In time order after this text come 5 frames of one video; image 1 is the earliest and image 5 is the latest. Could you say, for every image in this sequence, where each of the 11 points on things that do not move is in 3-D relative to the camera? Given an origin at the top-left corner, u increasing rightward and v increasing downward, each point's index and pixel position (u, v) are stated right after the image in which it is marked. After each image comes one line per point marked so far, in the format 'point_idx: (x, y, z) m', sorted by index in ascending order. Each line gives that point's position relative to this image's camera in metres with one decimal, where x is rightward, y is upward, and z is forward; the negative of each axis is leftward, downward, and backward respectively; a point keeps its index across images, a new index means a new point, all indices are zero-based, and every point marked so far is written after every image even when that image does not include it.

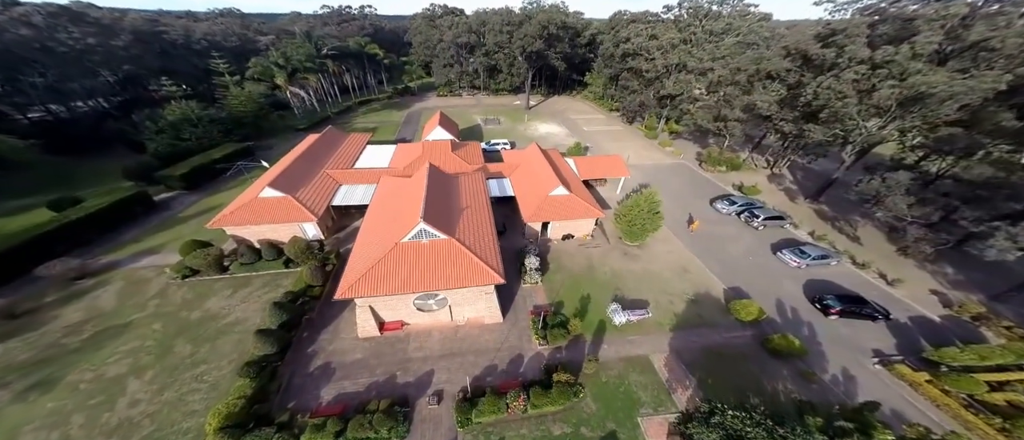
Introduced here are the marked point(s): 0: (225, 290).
0: (-19.9, -4.8, +19.8) m
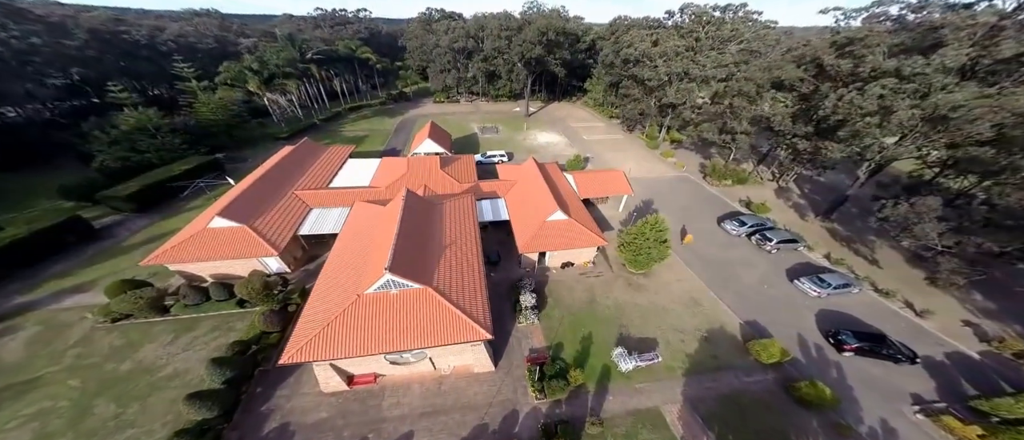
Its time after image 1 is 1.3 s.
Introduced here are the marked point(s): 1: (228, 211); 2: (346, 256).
0: (-20.4, -6.7, +17.1) m
1: (-18.8, +0.5, +19.0) m
2: (-9.9, -2.1, +17.2) m
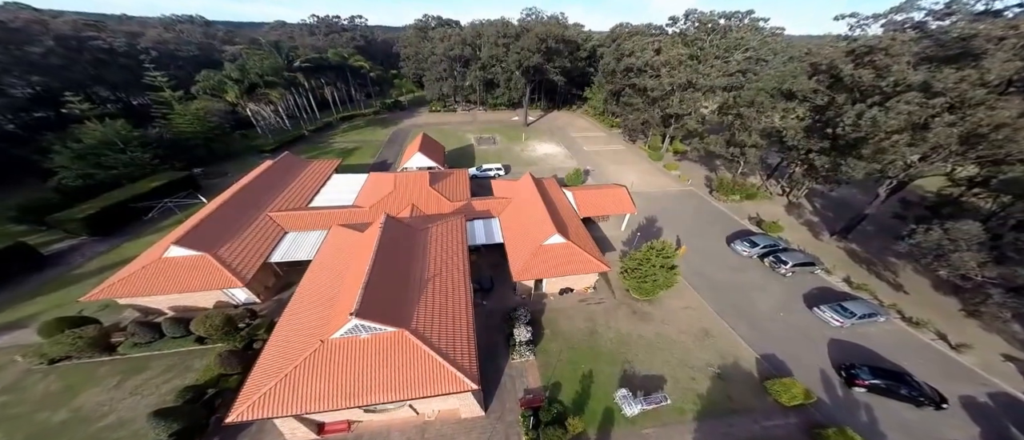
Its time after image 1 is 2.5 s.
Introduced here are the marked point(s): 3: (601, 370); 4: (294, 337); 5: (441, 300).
0: (-20.9, -8.2, +15.1) m
1: (-19.3, -1.1, +17.1) m
2: (-10.4, -3.7, +15.3) m
3: (+6.0, -10.0, +19.3) m
4: (-10.1, -5.4, +13.4) m
5: (-3.7, -4.3, +15.5) m
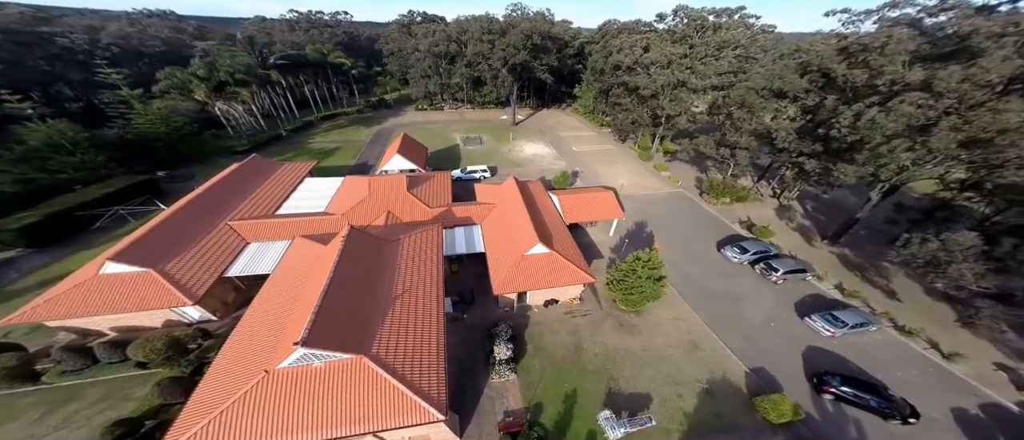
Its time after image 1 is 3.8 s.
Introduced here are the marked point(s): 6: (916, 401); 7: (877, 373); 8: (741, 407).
0: (-22.2, -8.9, +13.6) m
1: (-20.6, -1.8, +15.6) m
2: (-11.7, -4.4, +14.0) m
3: (+4.6, -10.6, +18.3) m
4: (-11.4, -6.1, +12.1) m
5: (-5.1, -5.0, +14.3) m
6: (+24.7, -11.0, +17.7) m
7: (+24.4, -10.3, +19.4) m
8: (+14.1, -11.6, +17.9) m
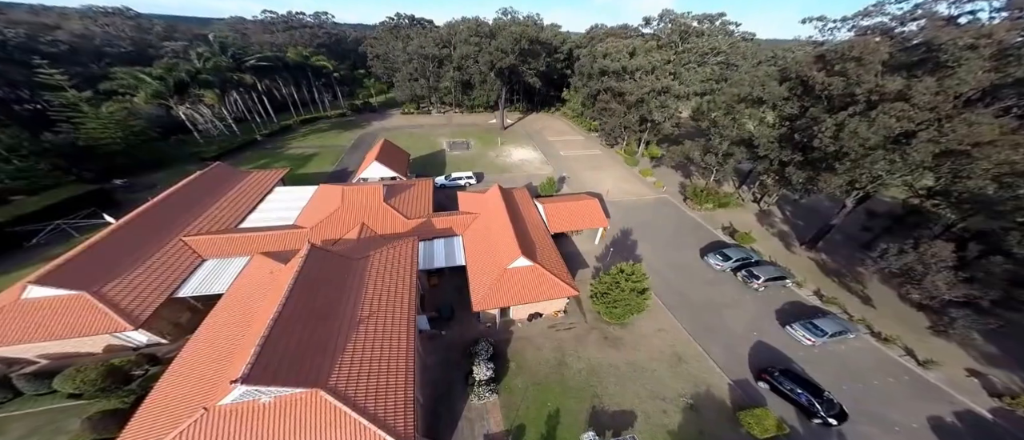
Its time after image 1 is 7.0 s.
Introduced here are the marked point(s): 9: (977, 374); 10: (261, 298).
0: (-23.3, -9.8, +12.2) m
1: (-21.8, -2.7, +14.3) m
2: (-12.9, -5.3, +12.9) m
3: (+3.4, -11.4, +17.6) m
4: (-12.5, -6.9, +11.0) m
5: (-6.2, -5.8, +13.4) m
6: (+23.5, -11.7, +17.6) m
7: (+23.1, -11.0, +19.3) m
8: (+12.8, -12.3, +17.5) m
9: (+31.9, -10.8, +19.8) m
10: (-12.1, -3.6, +14.4) m
